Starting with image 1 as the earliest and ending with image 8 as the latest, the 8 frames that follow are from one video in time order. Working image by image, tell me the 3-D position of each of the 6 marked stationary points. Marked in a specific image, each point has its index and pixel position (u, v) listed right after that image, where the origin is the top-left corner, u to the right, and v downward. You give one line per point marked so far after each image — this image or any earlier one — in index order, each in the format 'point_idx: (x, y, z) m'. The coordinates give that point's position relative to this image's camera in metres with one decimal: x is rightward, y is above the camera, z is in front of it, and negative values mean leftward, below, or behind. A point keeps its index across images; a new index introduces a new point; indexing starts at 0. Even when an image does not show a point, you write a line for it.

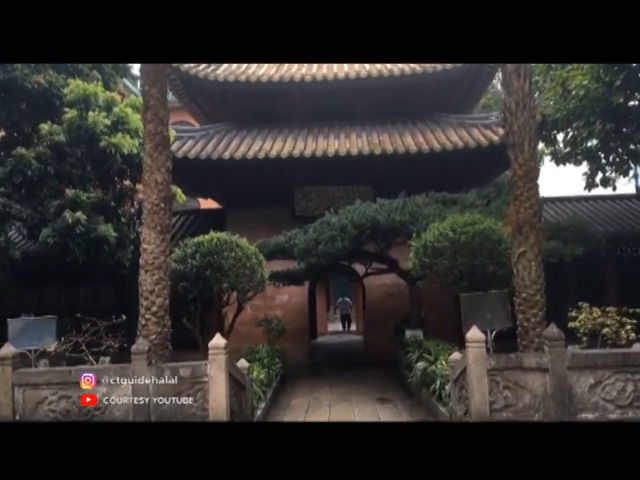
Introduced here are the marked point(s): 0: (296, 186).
0: (-0.3, +0.6, +7.2) m
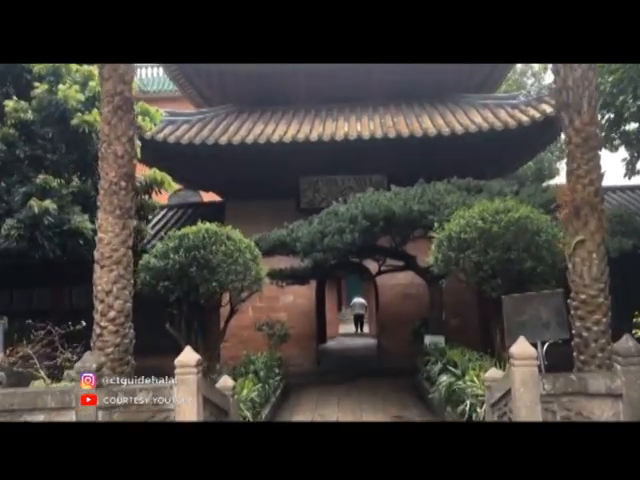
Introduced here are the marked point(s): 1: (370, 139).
0: (-0.2, +0.6, +6.4) m
1: (+0.6, +1.1, +6.5) m
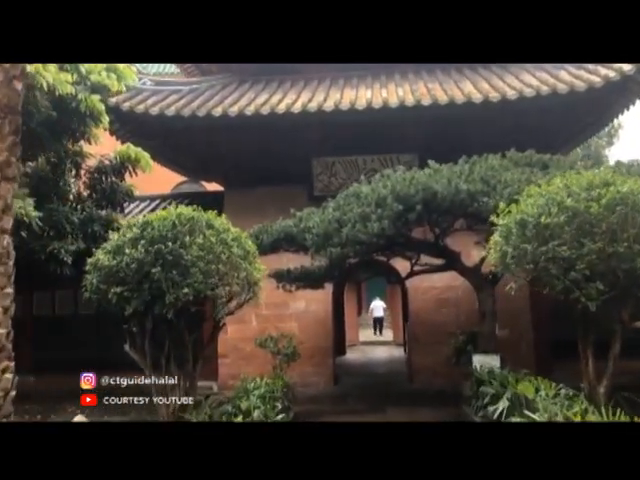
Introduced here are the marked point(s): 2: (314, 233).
0: (0.0, +0.7, +5.1) m
1: (+0.7, +1.2, +5.2) m
2: (-0.1, +0.1, +4.4) m
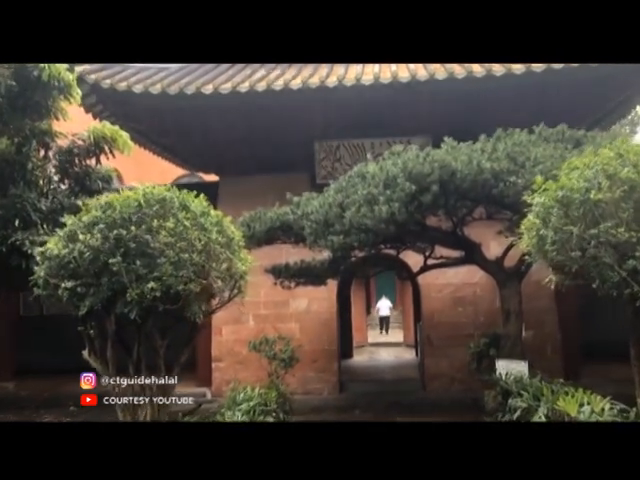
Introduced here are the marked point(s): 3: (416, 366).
0: (0.0, +0.8, +4.6) m
1: (+0.7, +1.2, +4.7) m
2: (-0.1, +0.1, +3.8) m
3: (+0.7, -0.8, +4.0) m
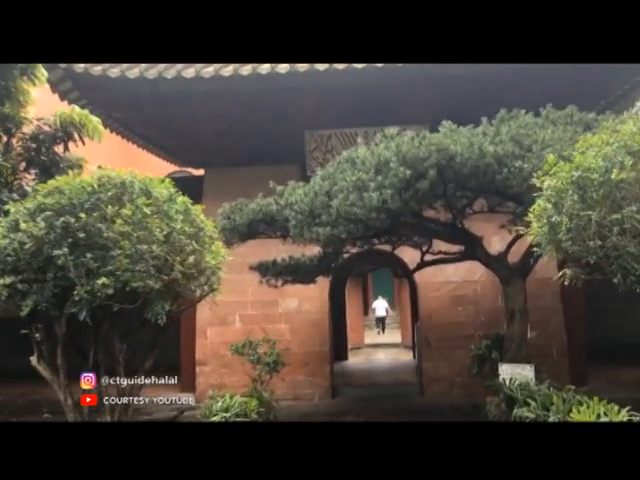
0: (-0.1, +0.8, +4.3) m
1: (+0.6, +1.3, +4.3) m
2: (-0.1, +0.2, +3.5) m
3: (+0.6, -0.8, +3.7) m
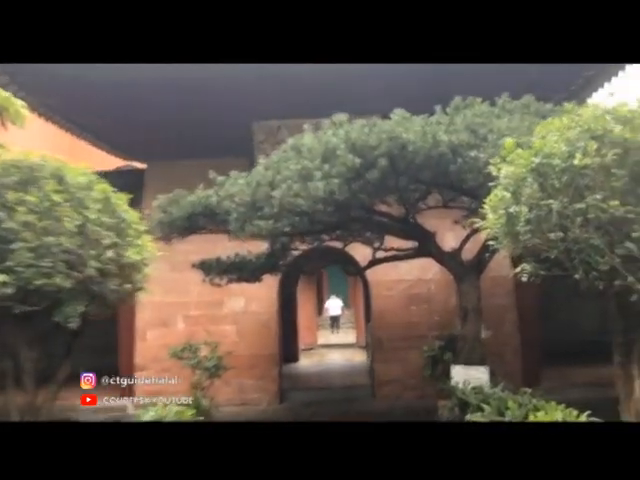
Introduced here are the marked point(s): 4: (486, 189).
0: (-0.5, +0.8, +4.0) m
1: (+0.3, +1.3, +4.1) m
2: (-0.4, +0.2, +3.3) m
3: (+0.3, -0.8, +3.5) m
4: (+0.9, +0.3, +3.2) m
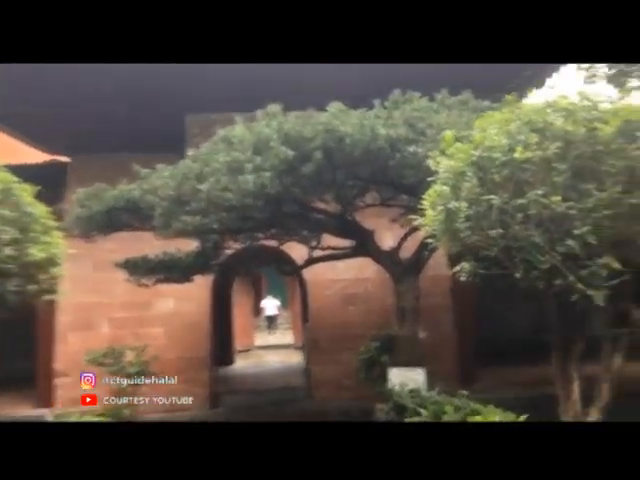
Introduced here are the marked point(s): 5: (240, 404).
0: (-0.9, +0.8, +3.8) m
1: (-0.2, +1.3, +4.0) m
2: (-0.8, +0.2, +3.0) m
3: (-0.1, -0.8, +3.4) m
4: (+0.6, +0.3, +3.2) m
5: (-0.4, -0.9, +3.2) m
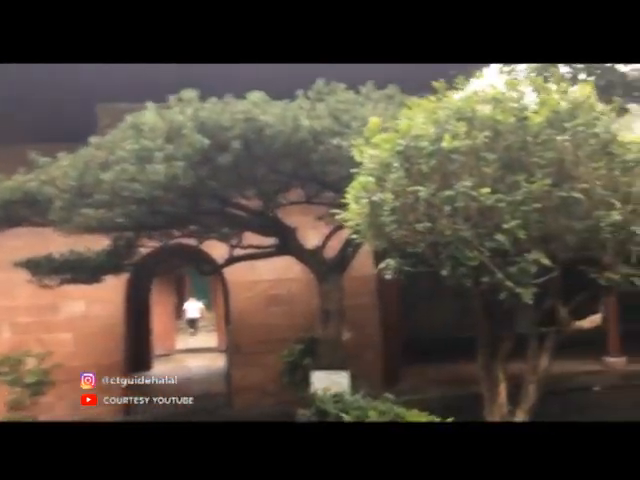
0: (-1.4, +0.9, +3.5) m
1: (-0.7, +1.3, +3.8) m
2: (-1.2, +0.2, +2.8) m
3: (-0.5, -0.8, +3.2) m
4: (+0.1, +0.3, +3.0) m
5: (-0.8, -0.9, +3.0) m
